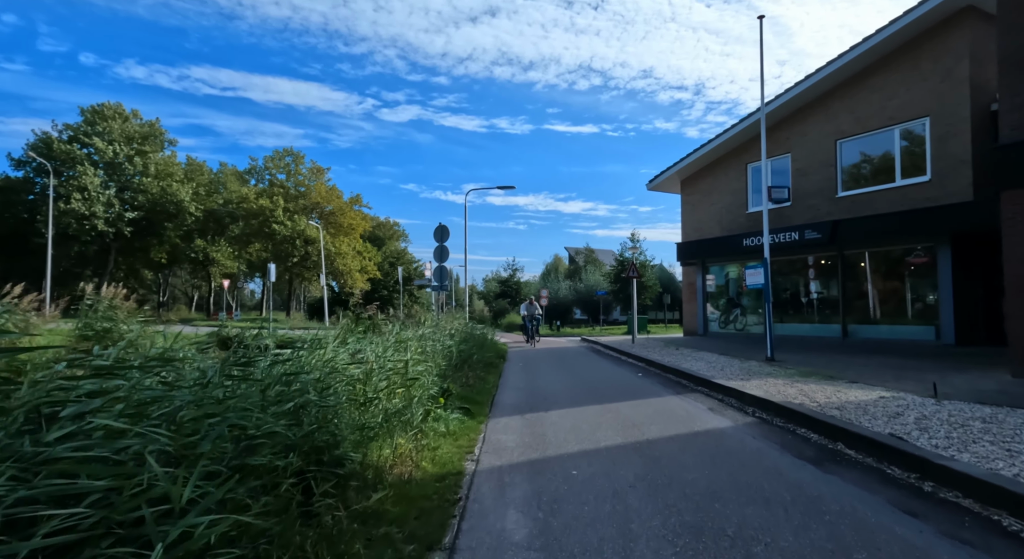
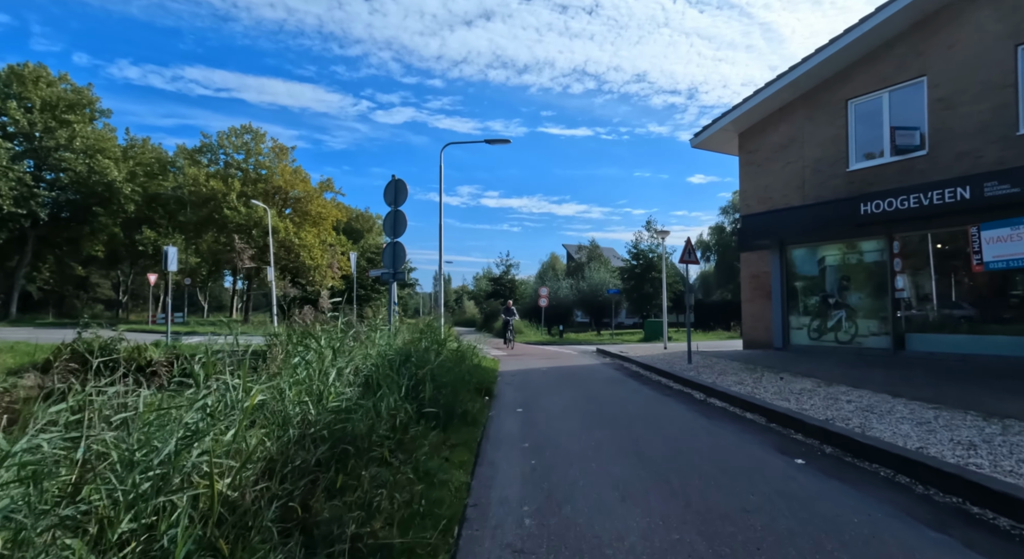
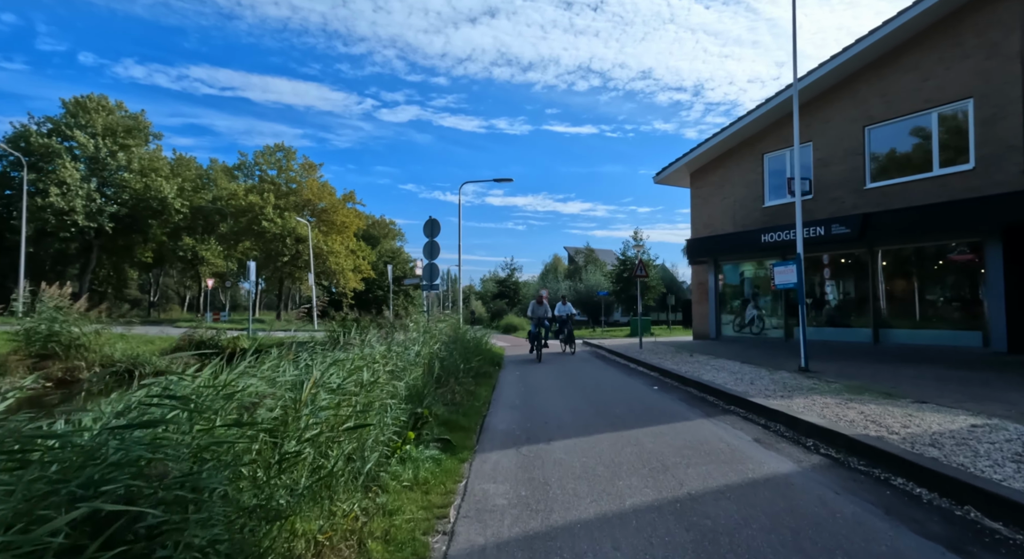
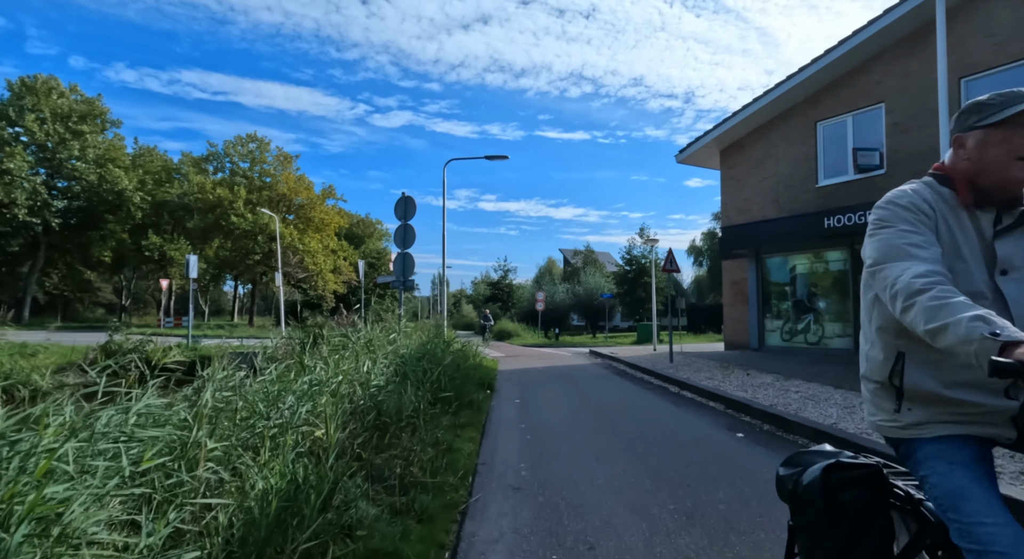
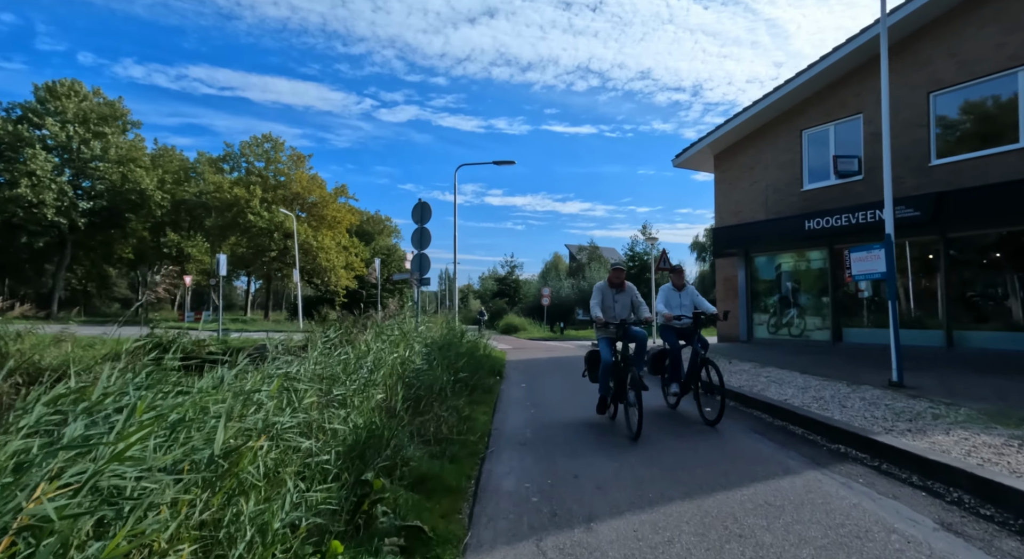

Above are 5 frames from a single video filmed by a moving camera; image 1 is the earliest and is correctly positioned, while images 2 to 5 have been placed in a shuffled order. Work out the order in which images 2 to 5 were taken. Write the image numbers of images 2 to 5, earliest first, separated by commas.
3, 5, 4, 2
